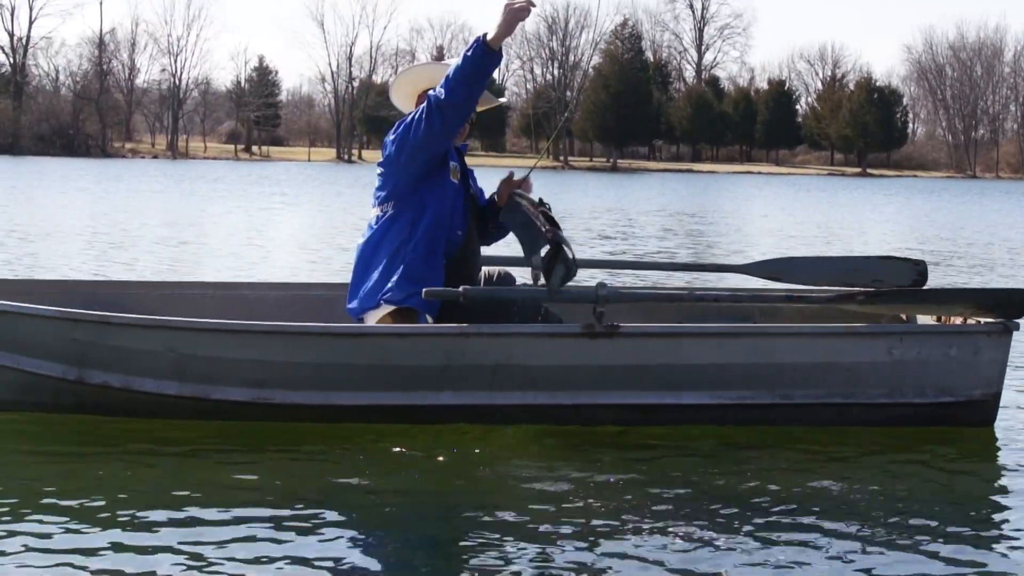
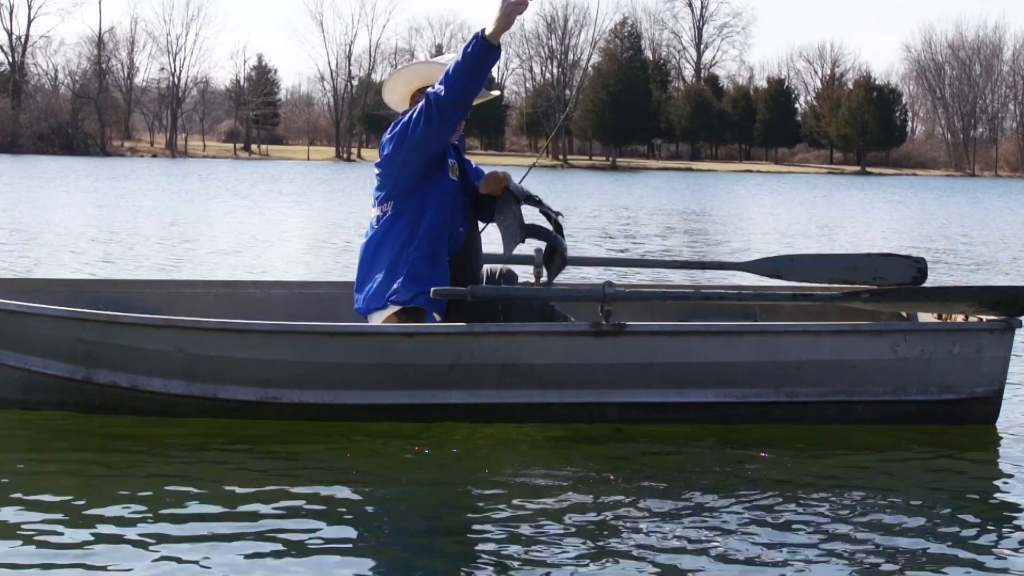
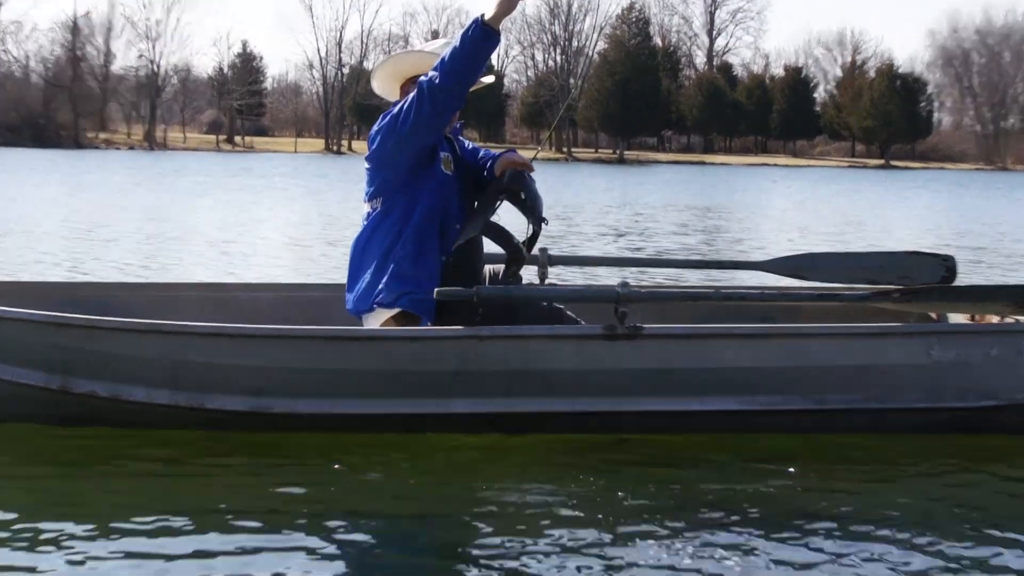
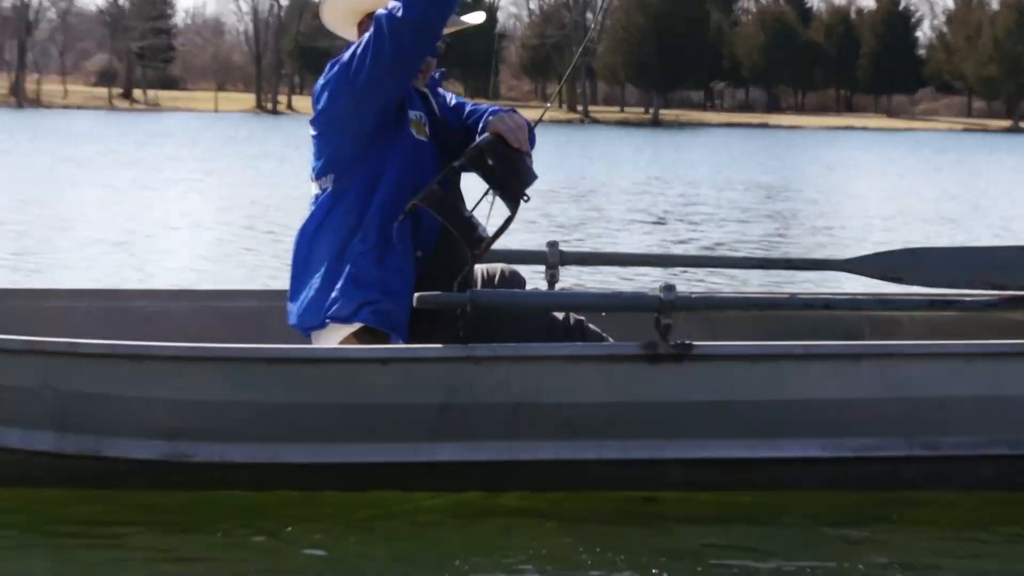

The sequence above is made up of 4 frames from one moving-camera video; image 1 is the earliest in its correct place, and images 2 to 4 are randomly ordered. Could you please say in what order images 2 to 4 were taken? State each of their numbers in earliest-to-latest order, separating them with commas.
2, 3, 4
